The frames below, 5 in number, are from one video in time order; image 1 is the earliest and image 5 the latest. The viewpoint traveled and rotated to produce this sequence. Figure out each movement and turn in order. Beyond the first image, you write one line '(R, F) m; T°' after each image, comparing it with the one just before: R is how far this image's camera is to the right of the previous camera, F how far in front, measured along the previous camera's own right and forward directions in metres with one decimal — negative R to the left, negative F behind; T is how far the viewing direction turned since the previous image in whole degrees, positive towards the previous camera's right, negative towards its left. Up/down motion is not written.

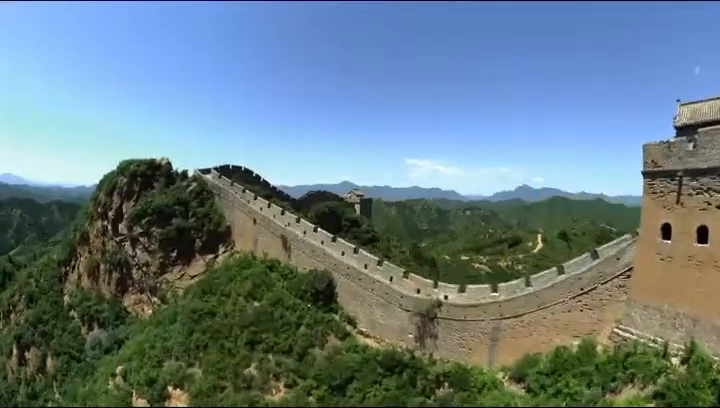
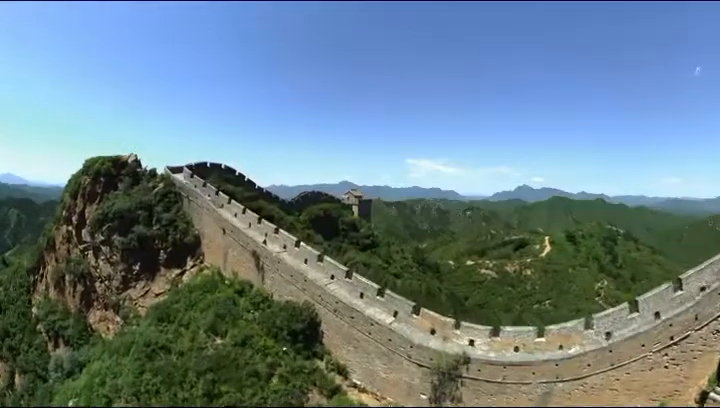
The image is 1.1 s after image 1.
(+0.1, +2.9) m; 0°
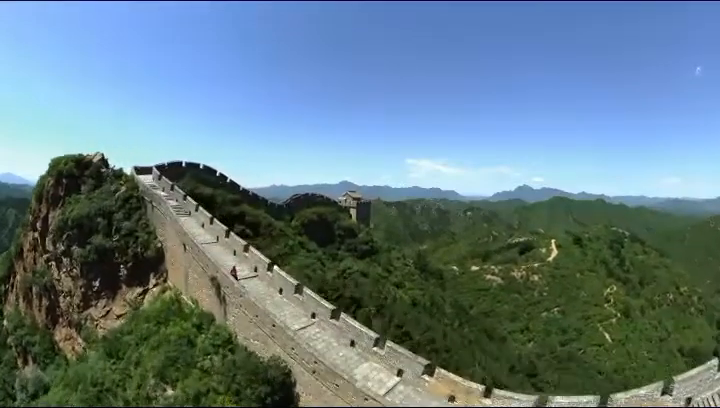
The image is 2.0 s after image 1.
(+0.1, +2.2) m; 0°
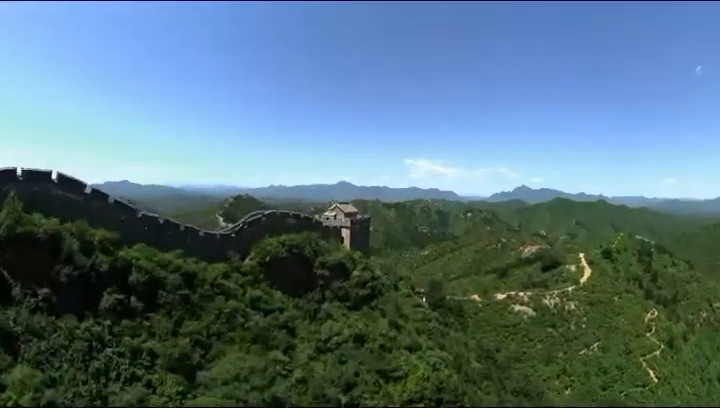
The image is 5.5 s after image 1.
(+0.1, +8.0) m; 0°
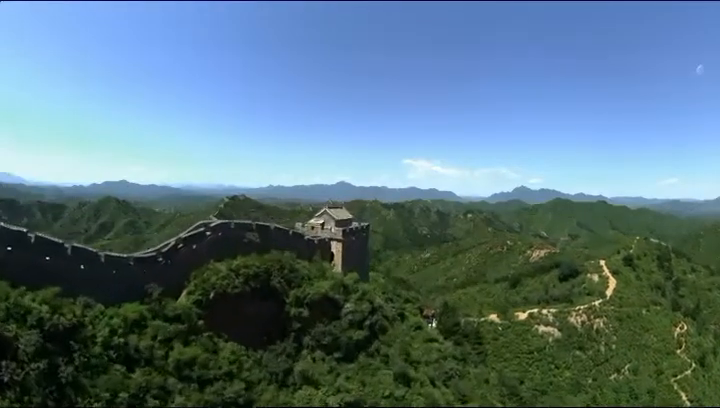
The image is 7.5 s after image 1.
(+0.1, +4.6) m; 0°
